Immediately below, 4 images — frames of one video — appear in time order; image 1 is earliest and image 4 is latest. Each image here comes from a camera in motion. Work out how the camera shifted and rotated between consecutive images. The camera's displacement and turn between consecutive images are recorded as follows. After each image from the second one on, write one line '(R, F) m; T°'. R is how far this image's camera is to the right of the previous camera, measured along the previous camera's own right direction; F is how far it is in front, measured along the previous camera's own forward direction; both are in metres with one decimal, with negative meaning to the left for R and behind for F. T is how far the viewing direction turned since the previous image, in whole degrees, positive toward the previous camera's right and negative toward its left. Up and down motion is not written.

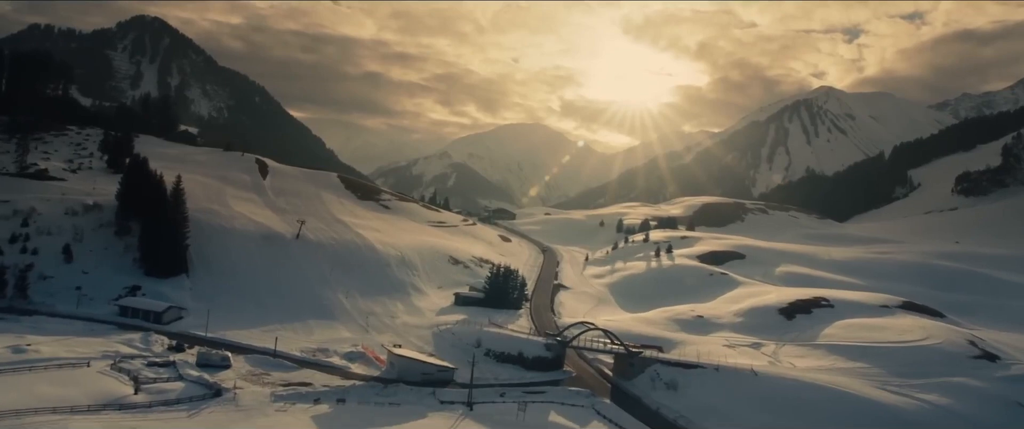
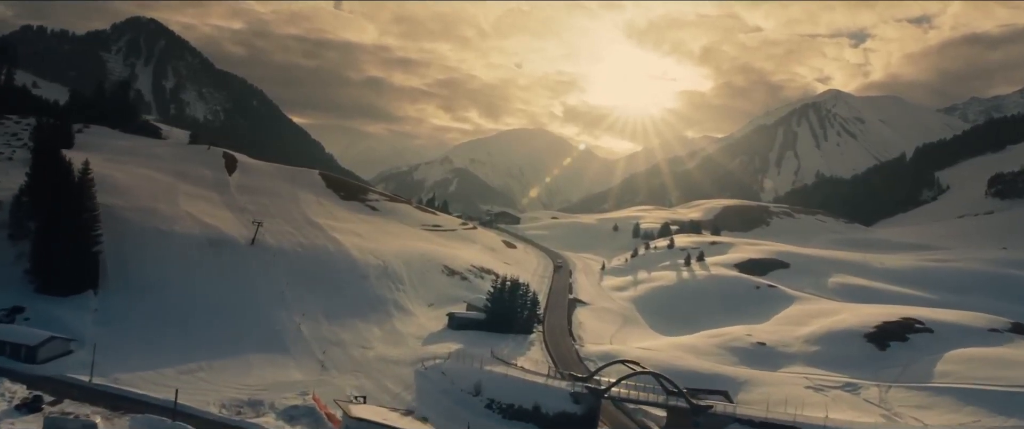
(-0.5, +14.6) m; 0°
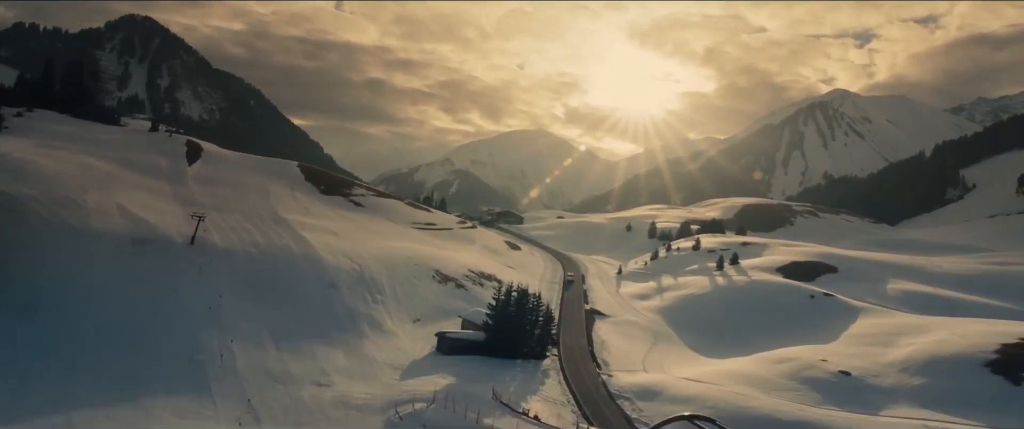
(-0.4, +12.3) m; 0°
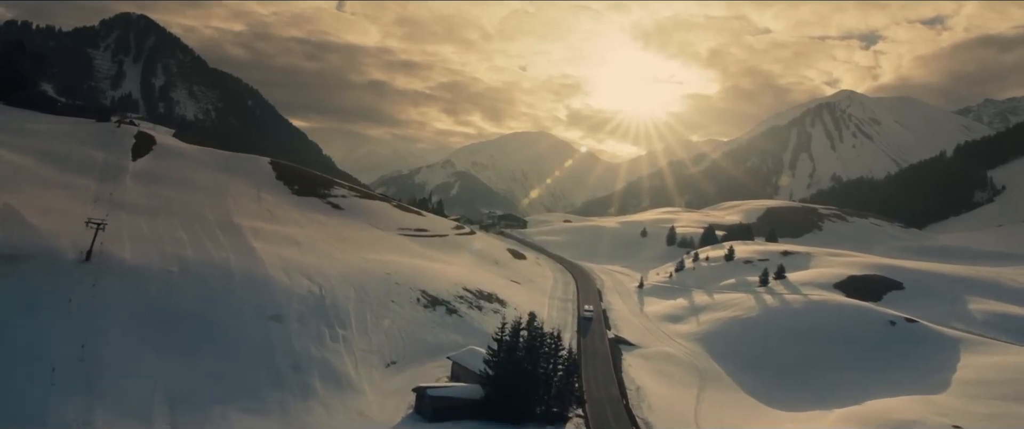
(-0.3, +12.3) m; 0°
